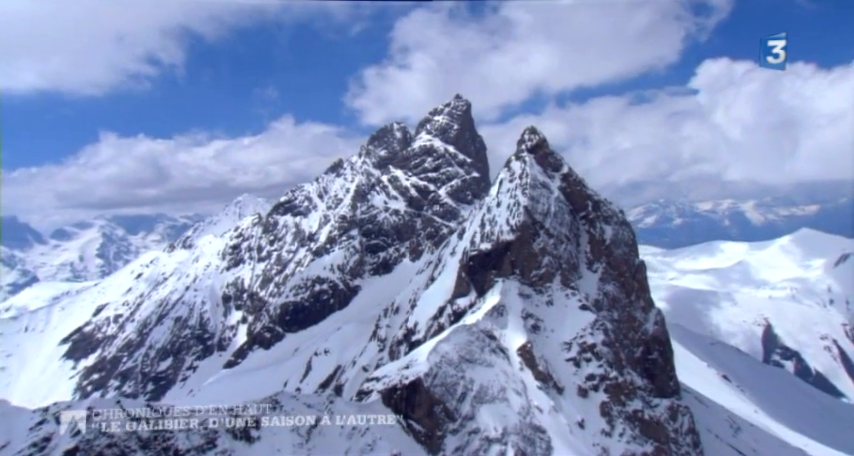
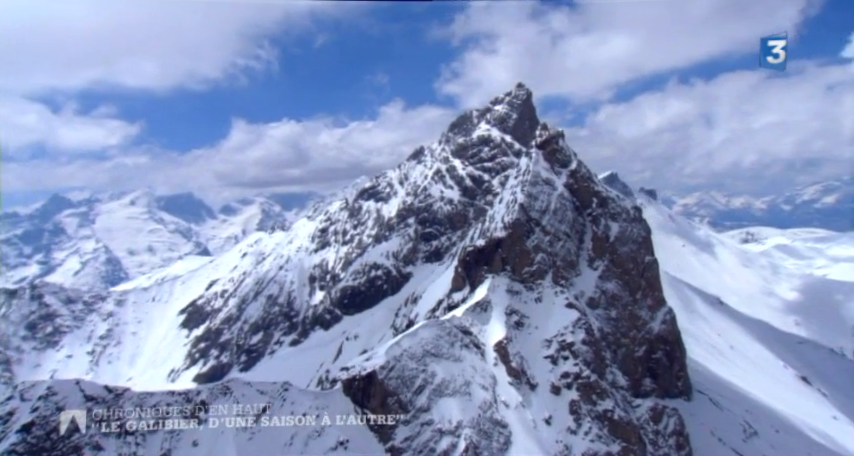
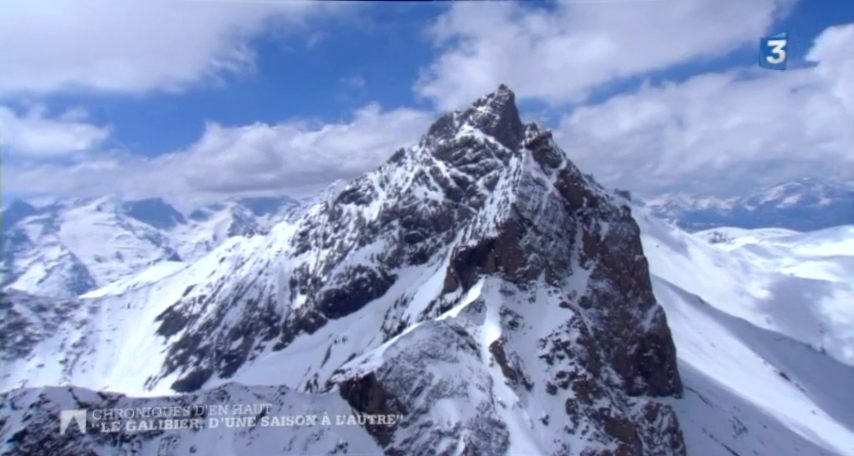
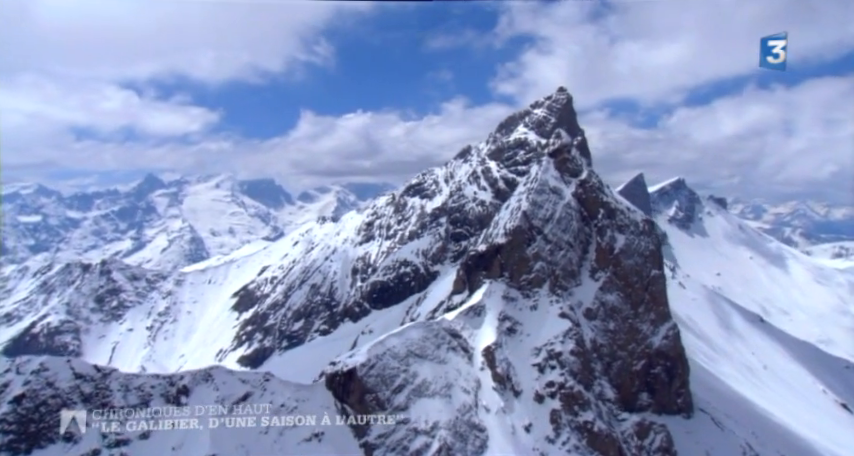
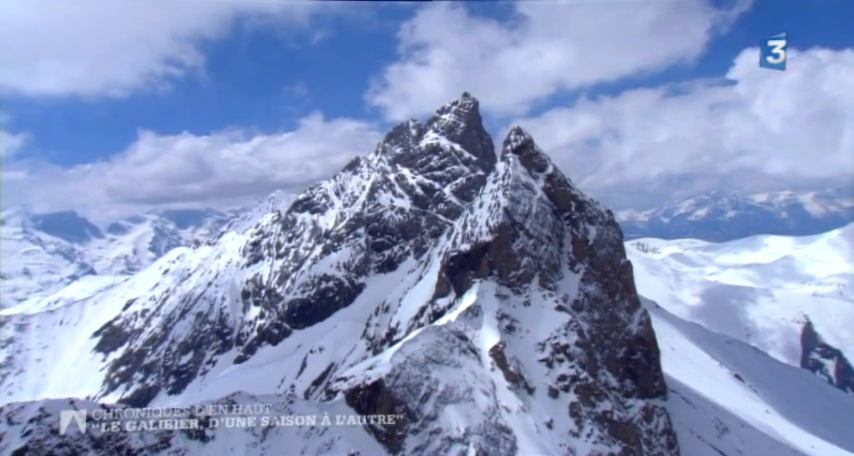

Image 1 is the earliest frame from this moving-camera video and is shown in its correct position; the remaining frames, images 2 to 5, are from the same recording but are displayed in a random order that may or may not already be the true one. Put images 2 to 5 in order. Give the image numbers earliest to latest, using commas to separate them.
5, 3, 2, 4
